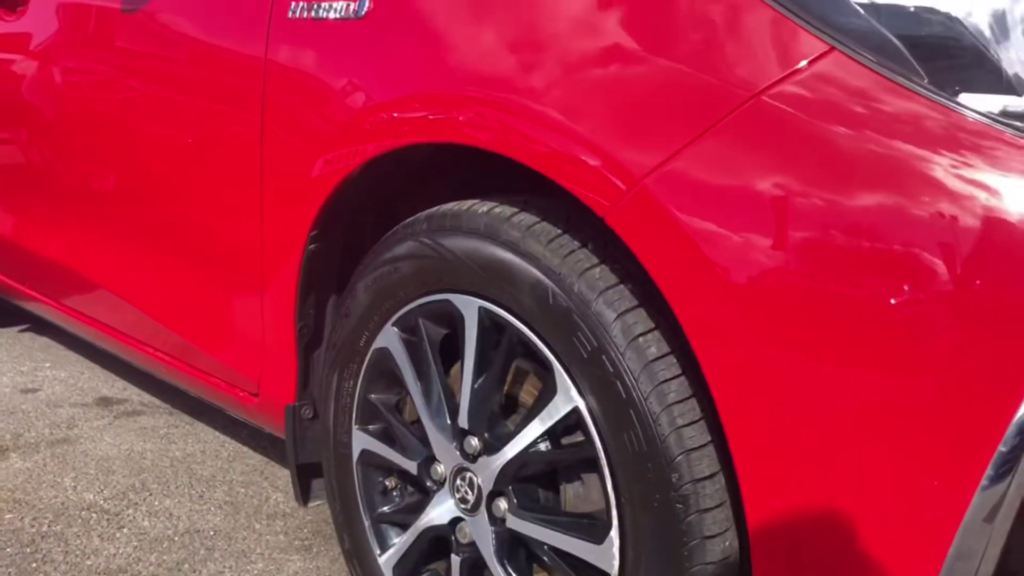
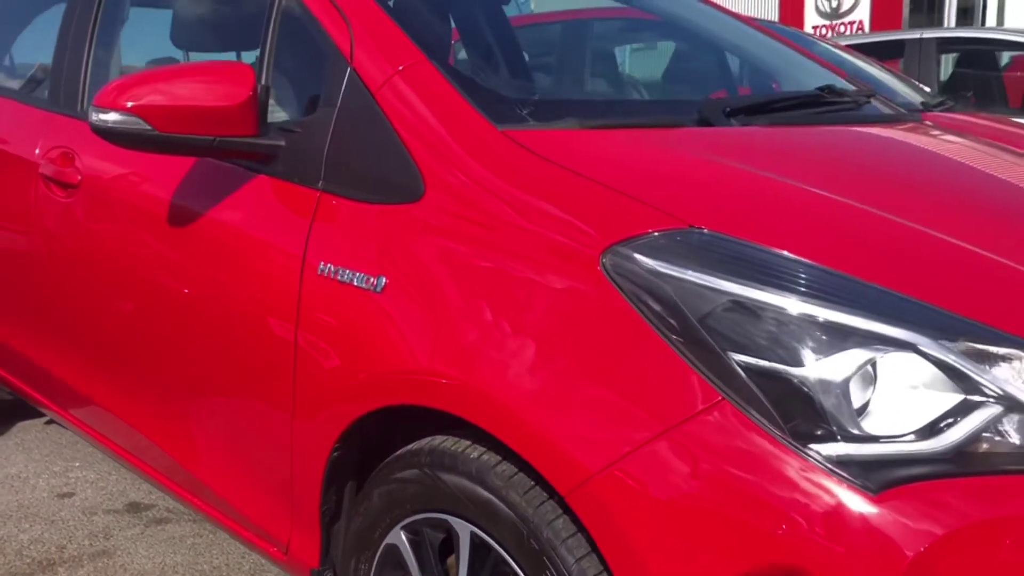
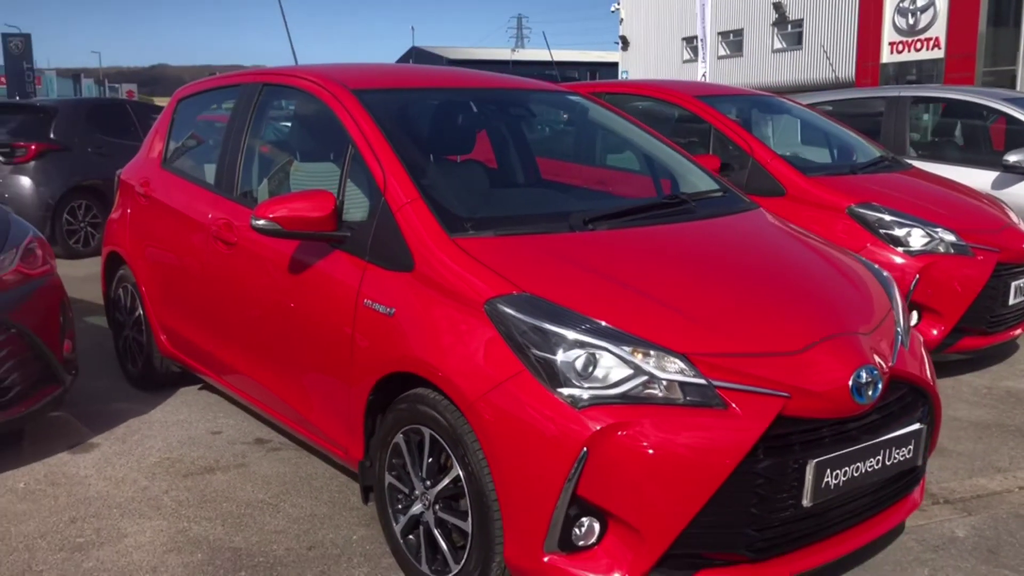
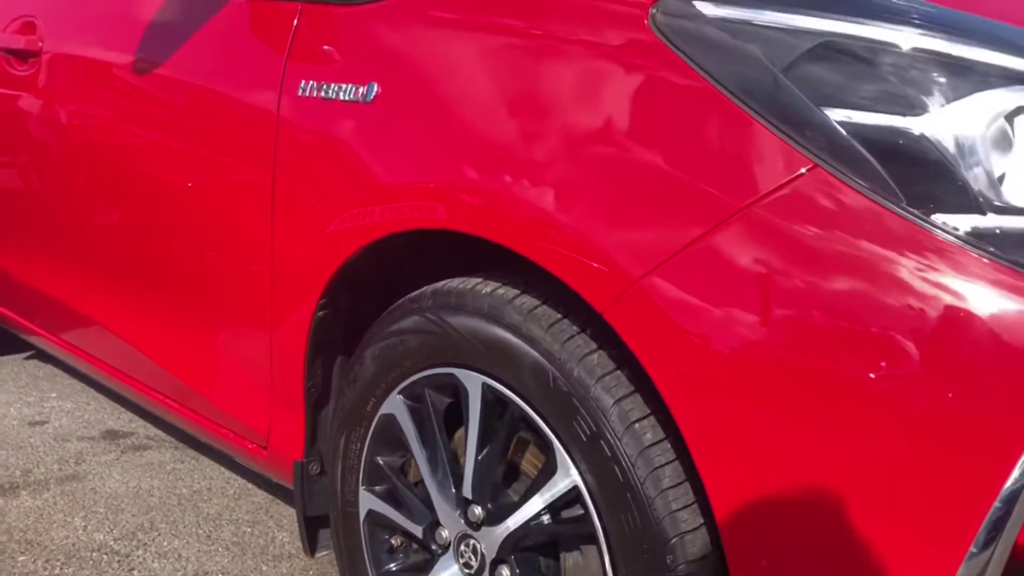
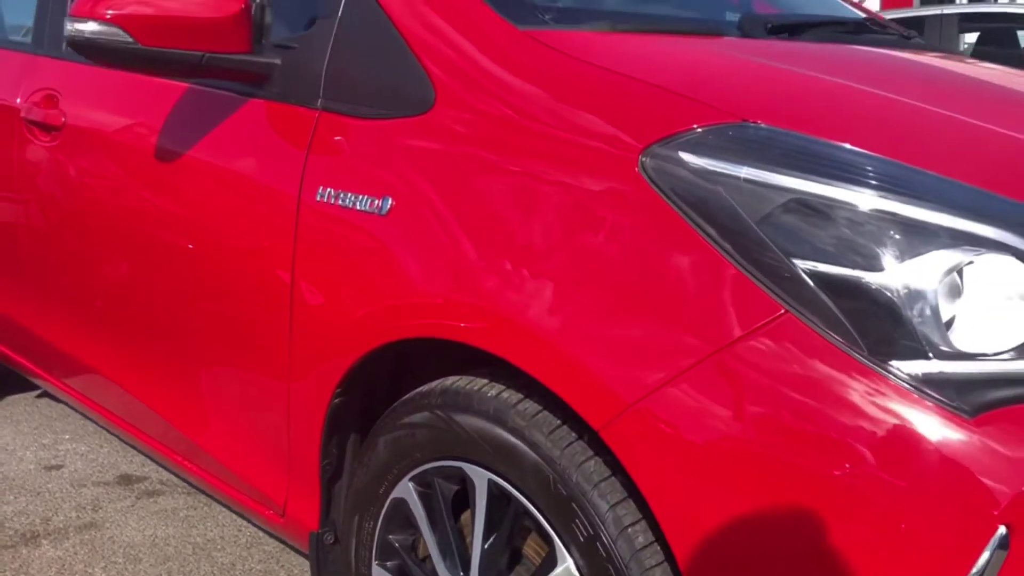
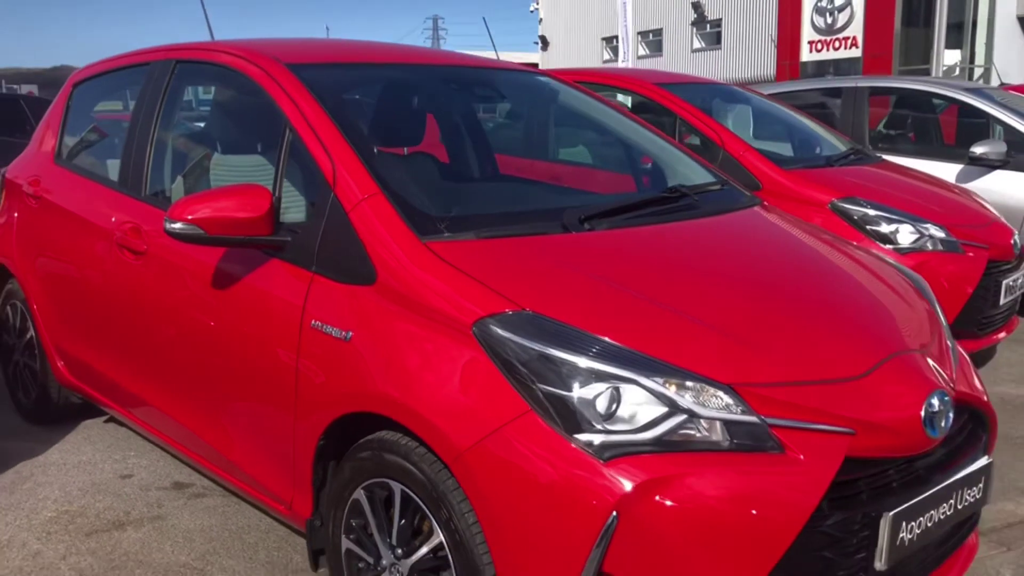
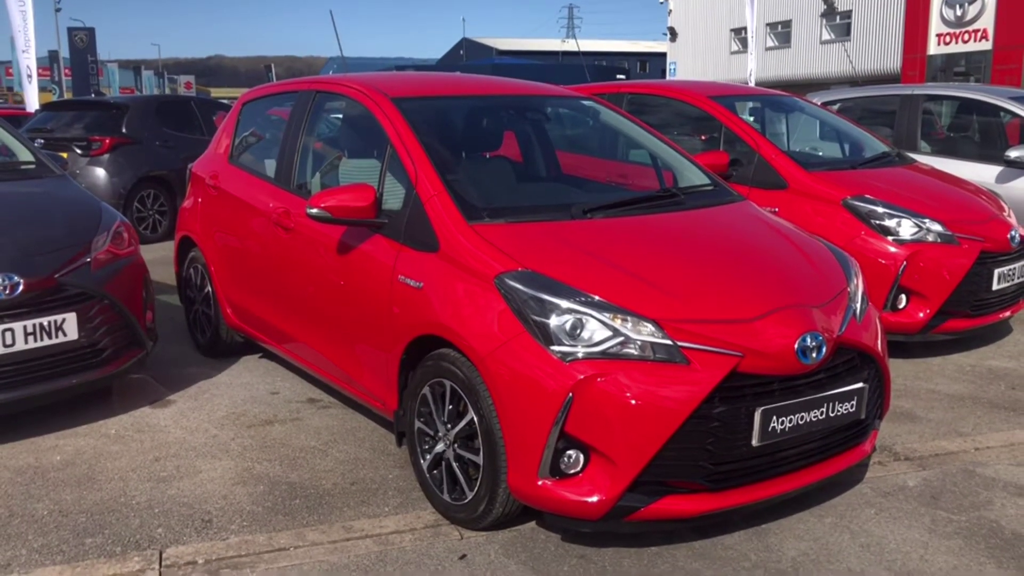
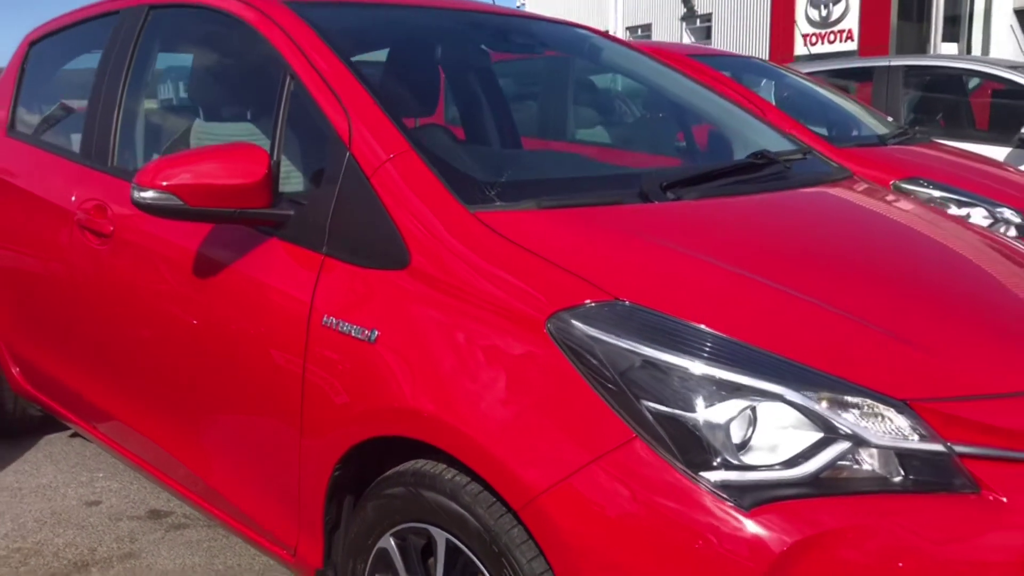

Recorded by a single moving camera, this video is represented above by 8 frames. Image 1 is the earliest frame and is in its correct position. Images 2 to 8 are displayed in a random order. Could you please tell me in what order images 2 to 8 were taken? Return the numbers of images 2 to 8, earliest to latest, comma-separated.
4, 5, 2, 8, 6, 3, 7
